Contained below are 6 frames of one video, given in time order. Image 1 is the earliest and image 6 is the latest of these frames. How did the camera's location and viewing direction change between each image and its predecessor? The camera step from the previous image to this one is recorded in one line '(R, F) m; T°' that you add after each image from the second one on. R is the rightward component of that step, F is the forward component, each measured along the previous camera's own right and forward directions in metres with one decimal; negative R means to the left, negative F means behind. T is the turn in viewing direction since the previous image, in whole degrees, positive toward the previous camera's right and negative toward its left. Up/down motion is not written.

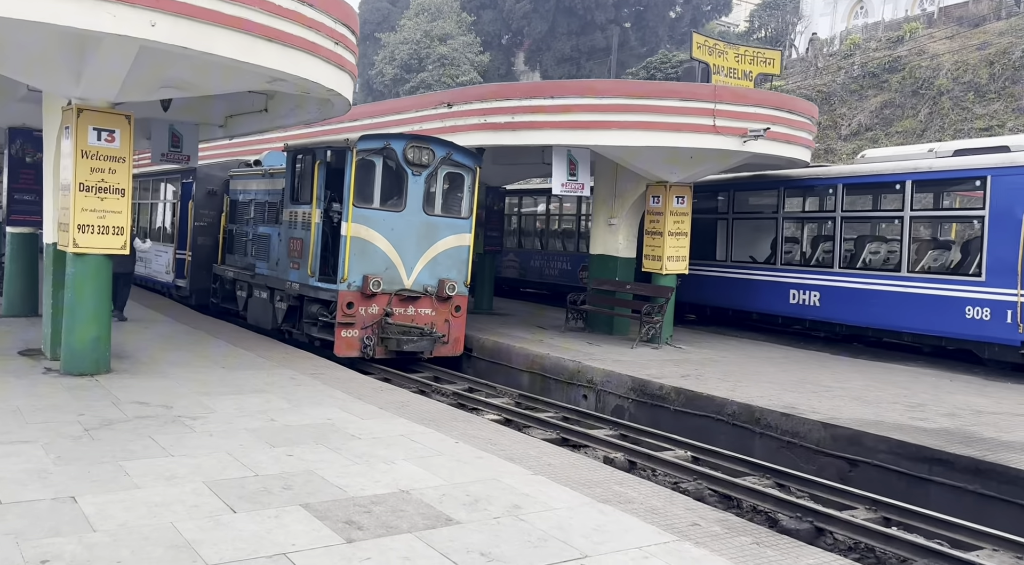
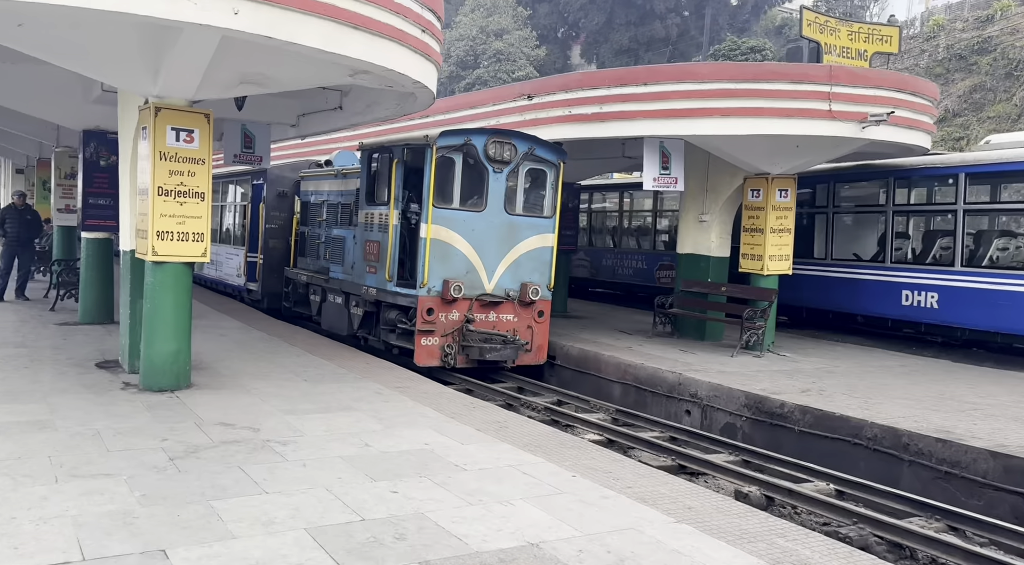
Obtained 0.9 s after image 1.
(-0.5, +0.7) m; -4°
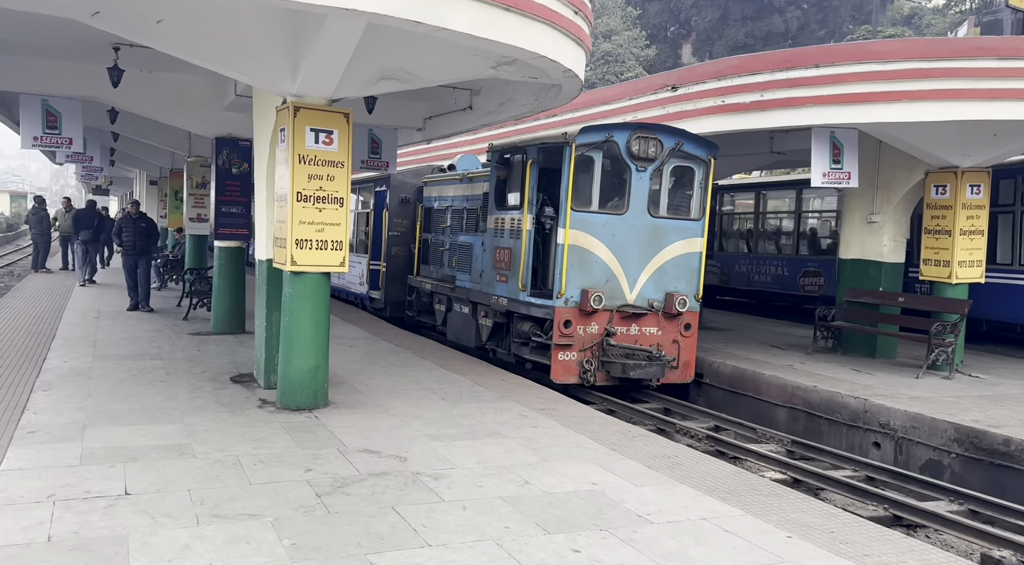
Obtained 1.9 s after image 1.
(-0.5, +0.8) m; -7°
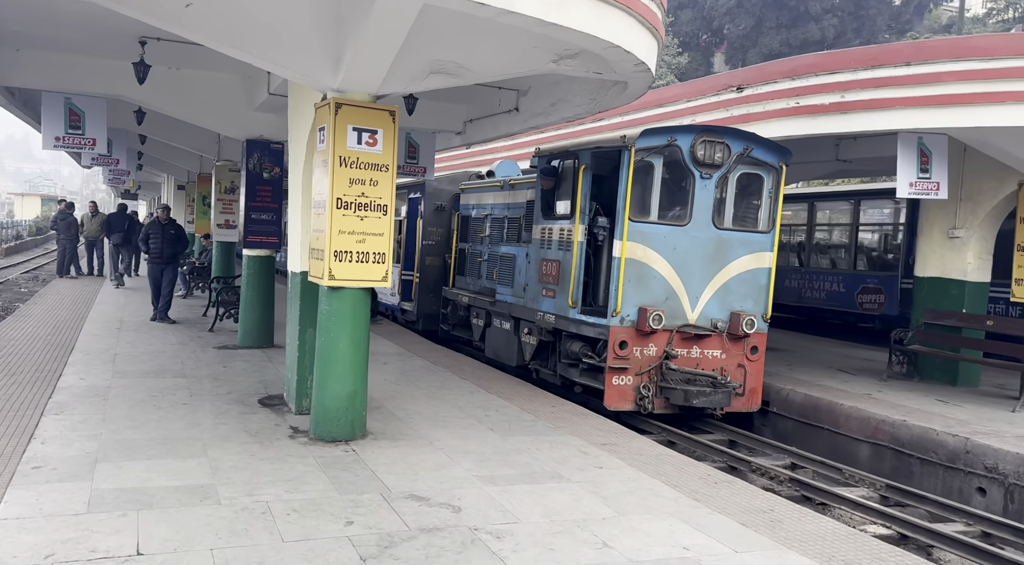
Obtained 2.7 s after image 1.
(-0.3, +0.9) m; -2°
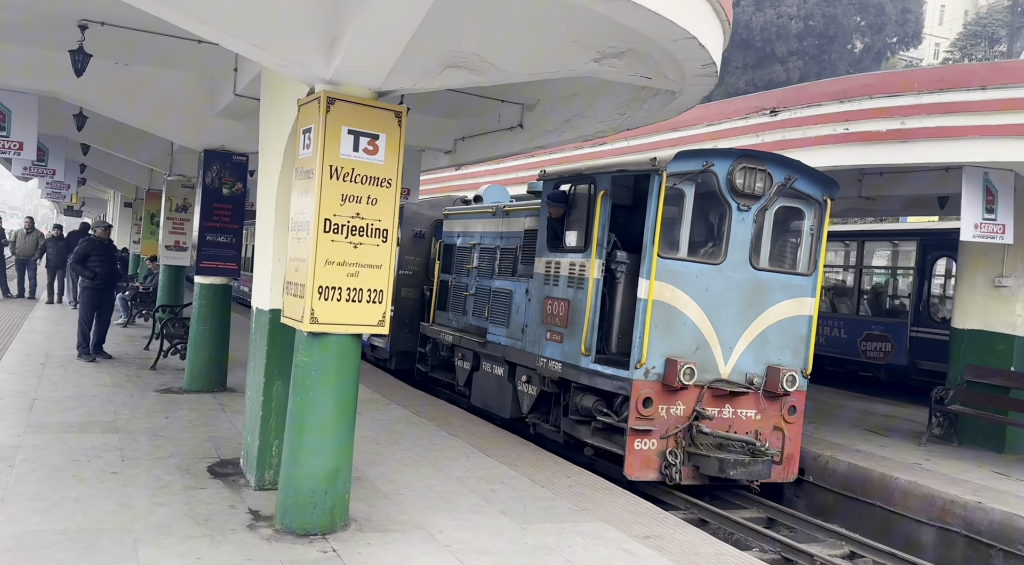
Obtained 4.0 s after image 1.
(-0.5, +1.5) m; +3°
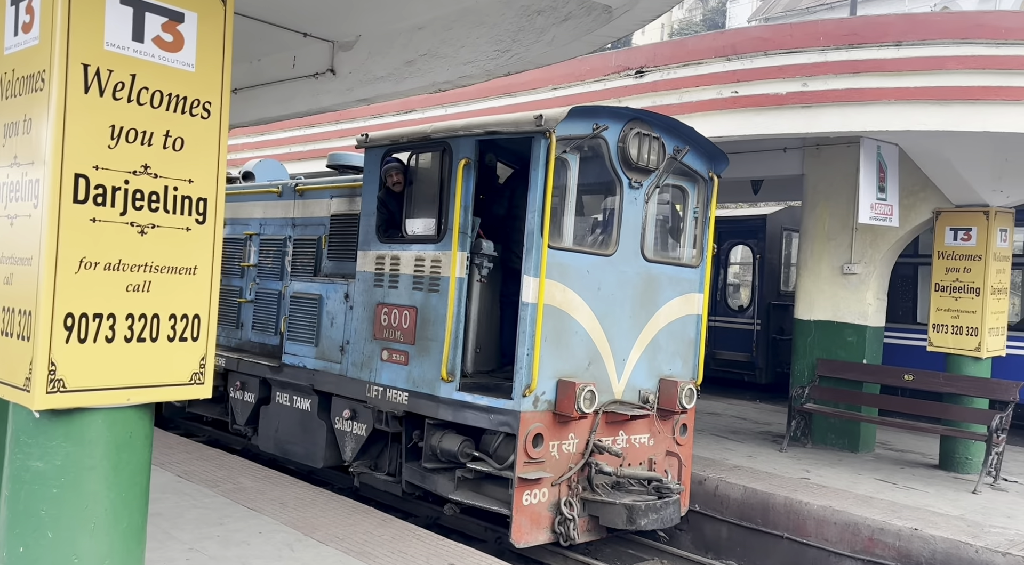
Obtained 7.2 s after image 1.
(-0.8, +2.4) m; +19°
